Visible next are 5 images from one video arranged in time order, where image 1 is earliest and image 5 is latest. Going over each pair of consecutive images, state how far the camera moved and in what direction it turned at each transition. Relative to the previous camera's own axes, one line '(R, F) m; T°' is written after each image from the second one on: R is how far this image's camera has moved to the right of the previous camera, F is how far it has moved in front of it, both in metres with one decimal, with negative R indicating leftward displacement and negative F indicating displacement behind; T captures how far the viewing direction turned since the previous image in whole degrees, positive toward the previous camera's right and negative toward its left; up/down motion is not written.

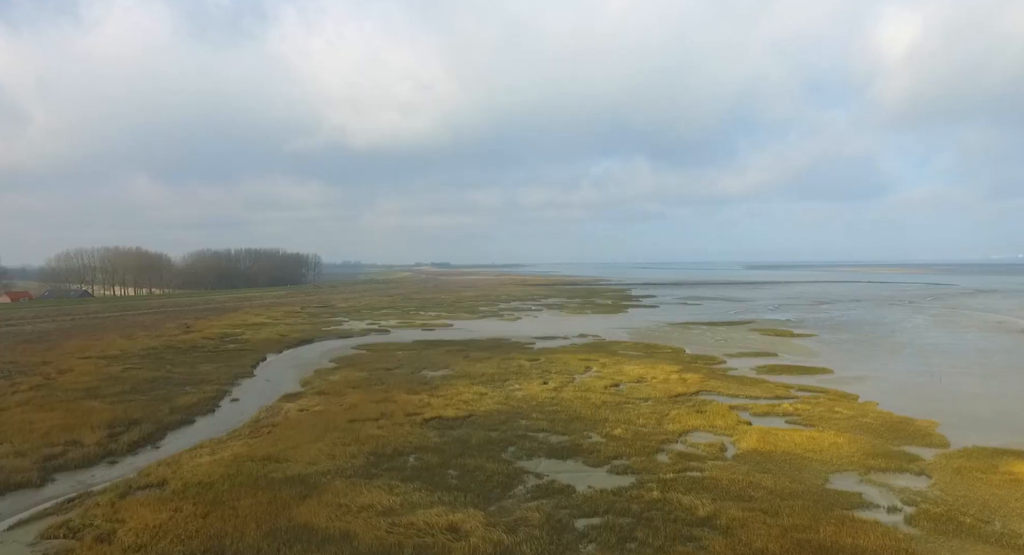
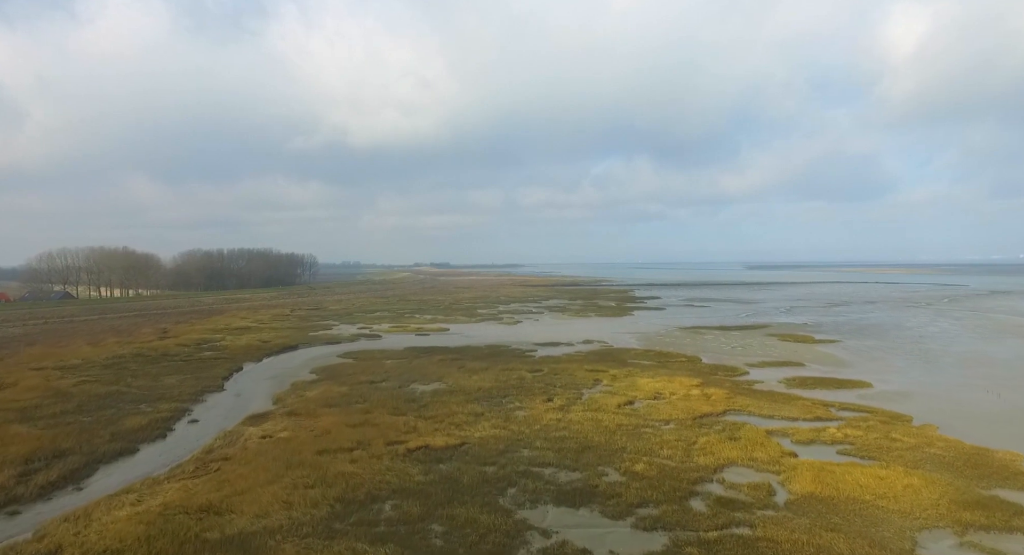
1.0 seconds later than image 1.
(0.0, +2.9) m; 0°
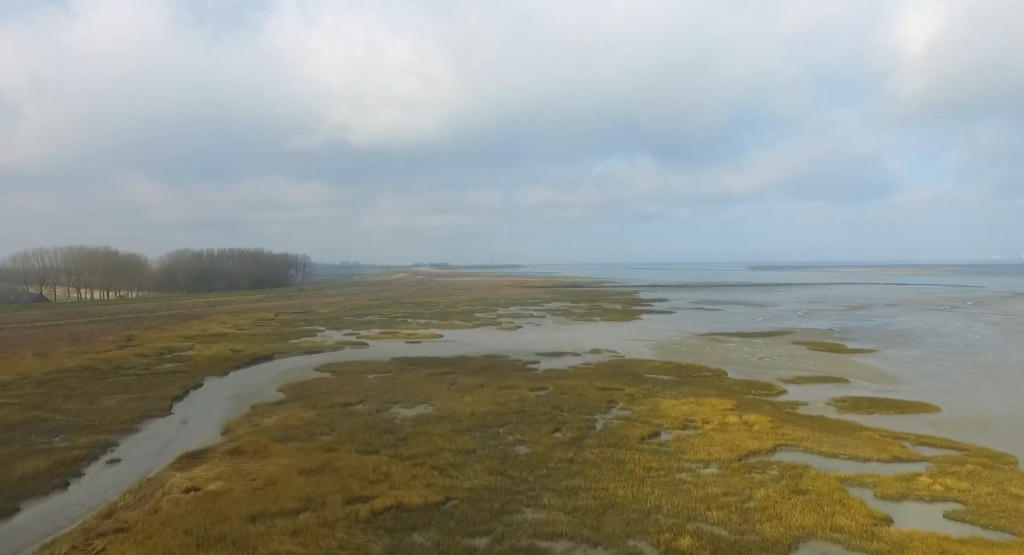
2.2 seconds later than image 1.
(0.0, +3.8) m; 0°
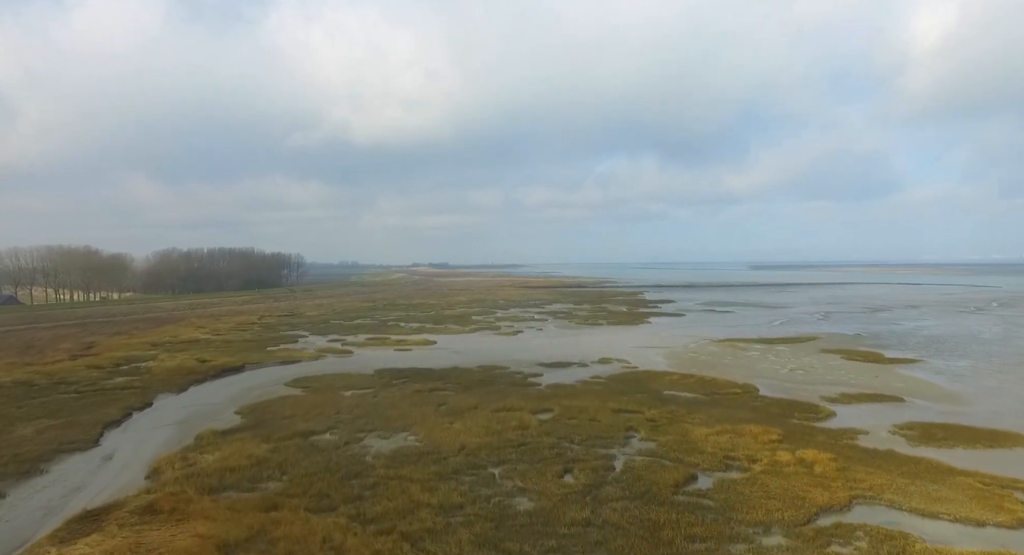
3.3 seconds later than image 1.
(0.0, +3.6) m; 0°
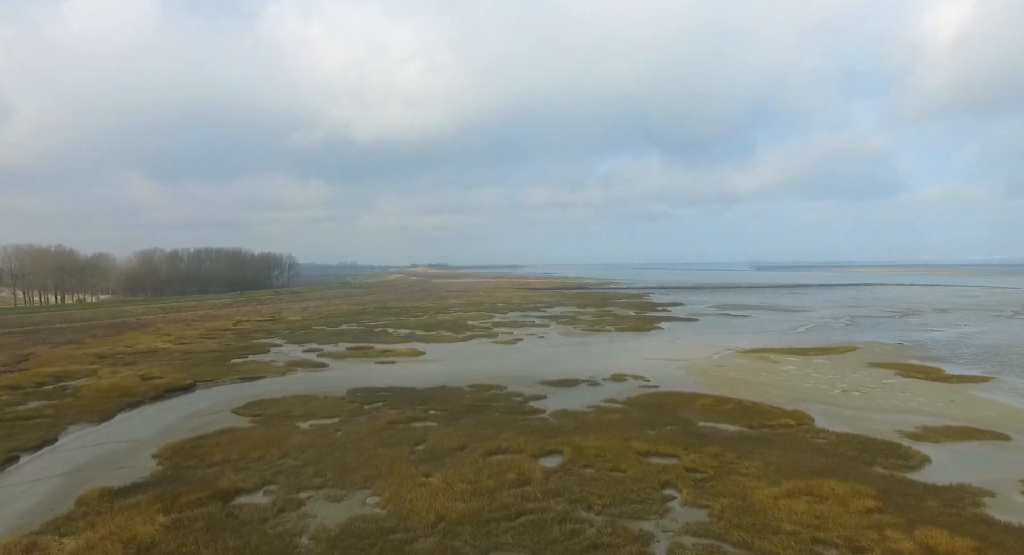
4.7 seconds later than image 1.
(+0.1, +4.6) m; 0°
